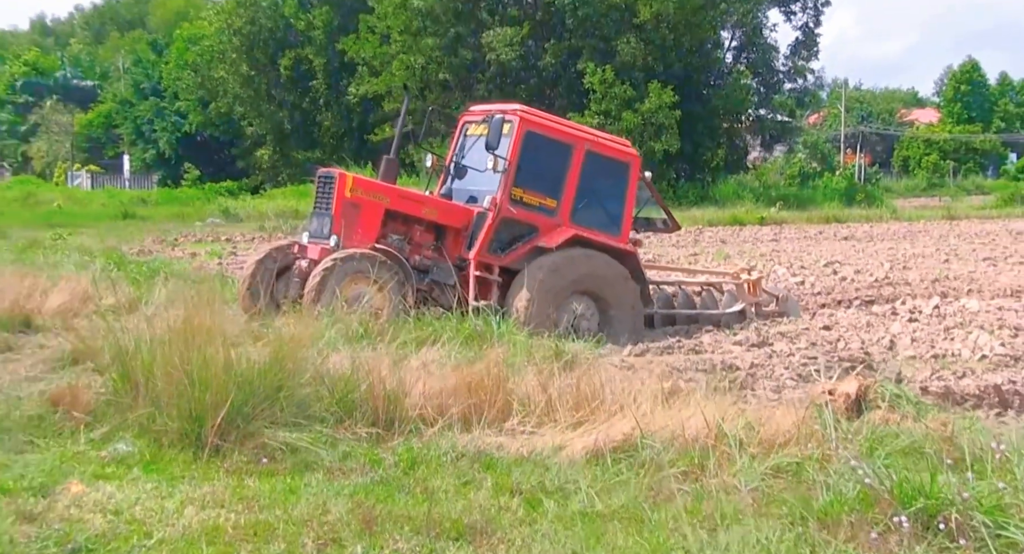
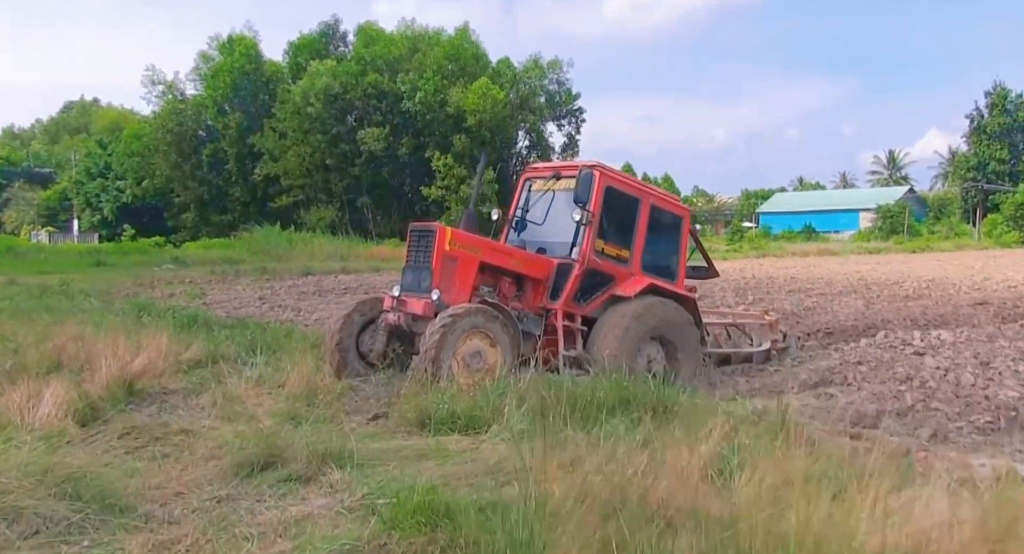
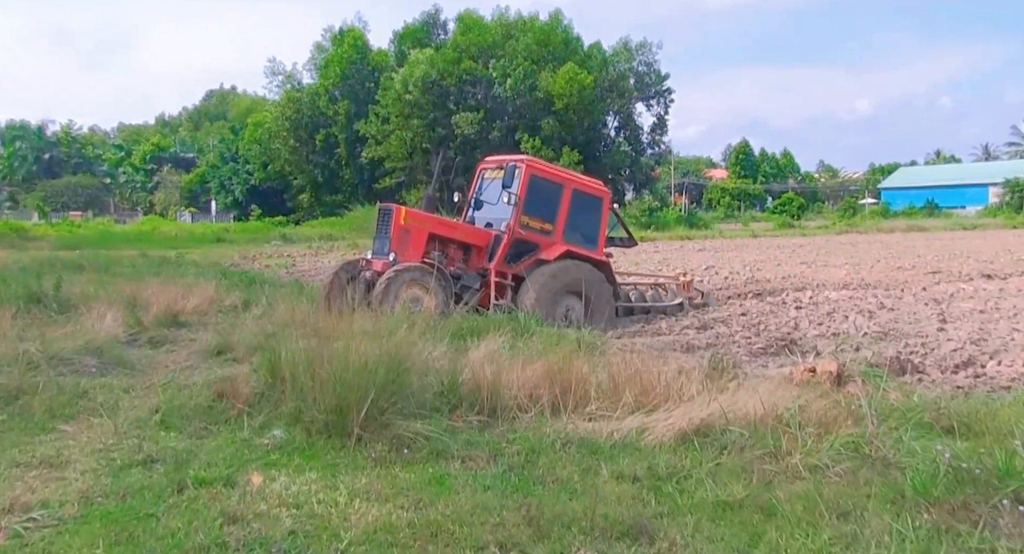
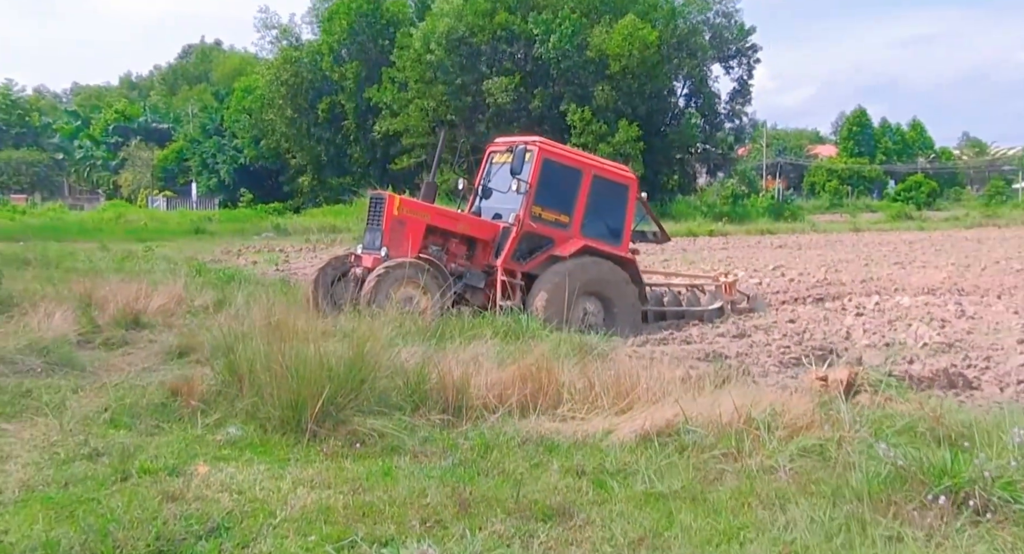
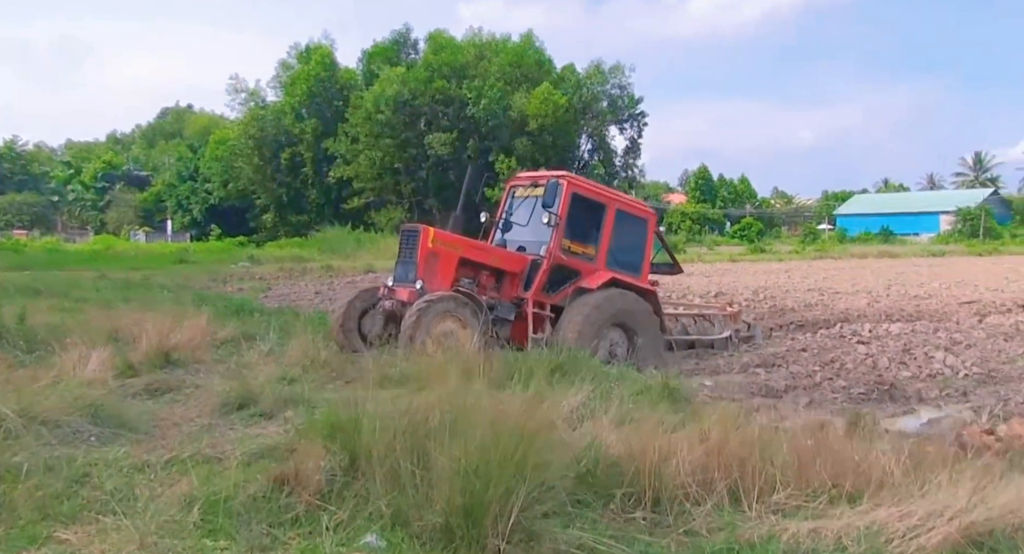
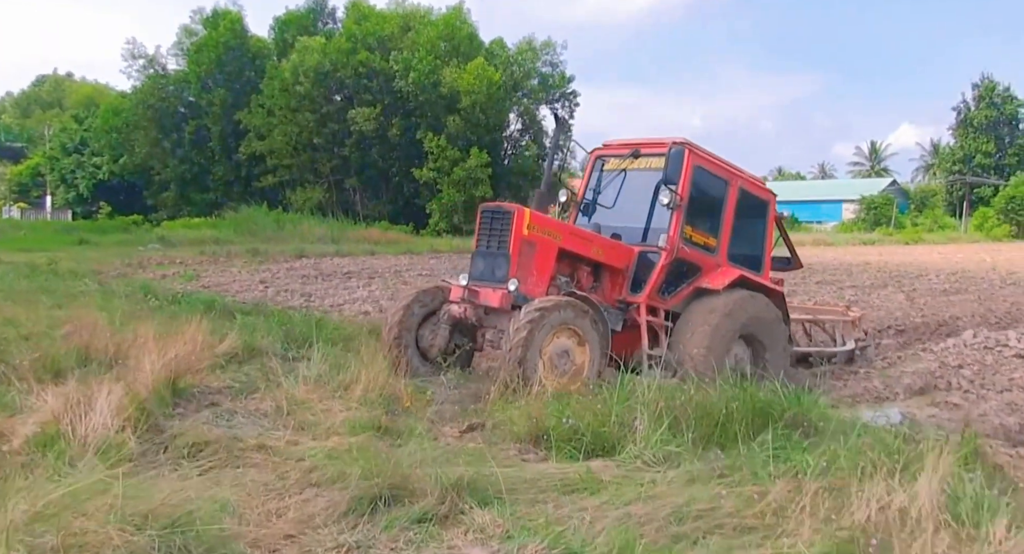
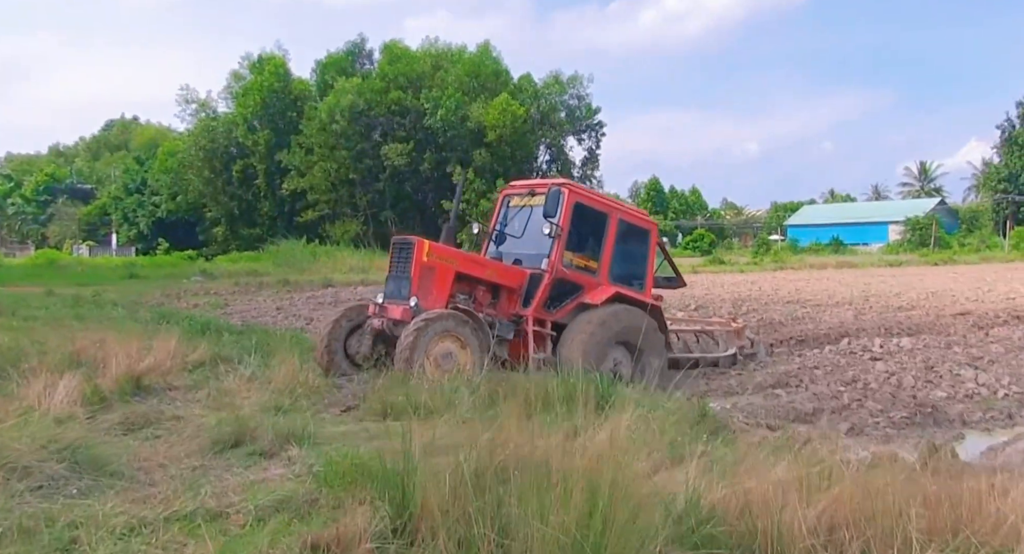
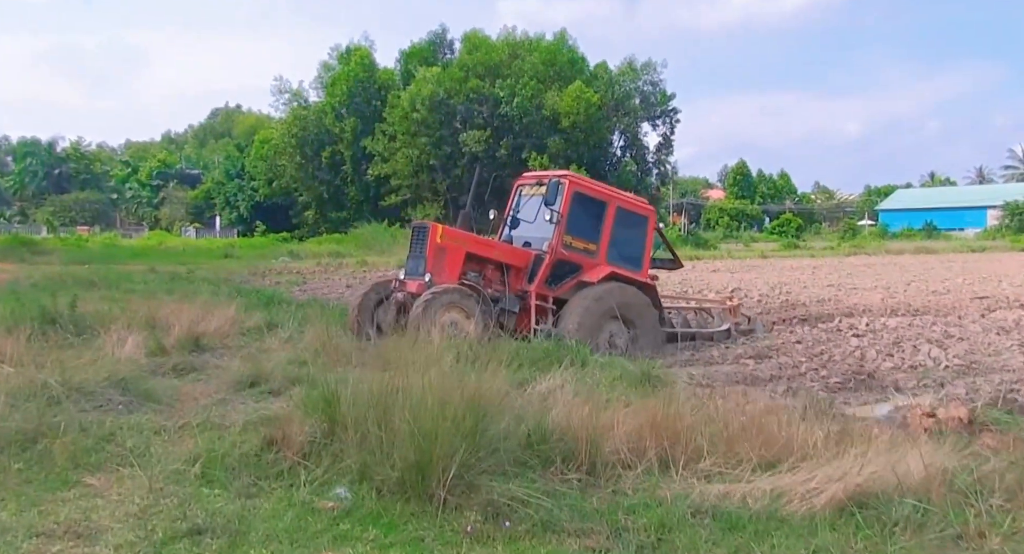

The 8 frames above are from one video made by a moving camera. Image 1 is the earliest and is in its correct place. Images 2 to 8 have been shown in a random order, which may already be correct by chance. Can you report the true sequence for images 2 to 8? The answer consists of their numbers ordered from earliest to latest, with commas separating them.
4, 3, 8, 5, 7, 2, 6
